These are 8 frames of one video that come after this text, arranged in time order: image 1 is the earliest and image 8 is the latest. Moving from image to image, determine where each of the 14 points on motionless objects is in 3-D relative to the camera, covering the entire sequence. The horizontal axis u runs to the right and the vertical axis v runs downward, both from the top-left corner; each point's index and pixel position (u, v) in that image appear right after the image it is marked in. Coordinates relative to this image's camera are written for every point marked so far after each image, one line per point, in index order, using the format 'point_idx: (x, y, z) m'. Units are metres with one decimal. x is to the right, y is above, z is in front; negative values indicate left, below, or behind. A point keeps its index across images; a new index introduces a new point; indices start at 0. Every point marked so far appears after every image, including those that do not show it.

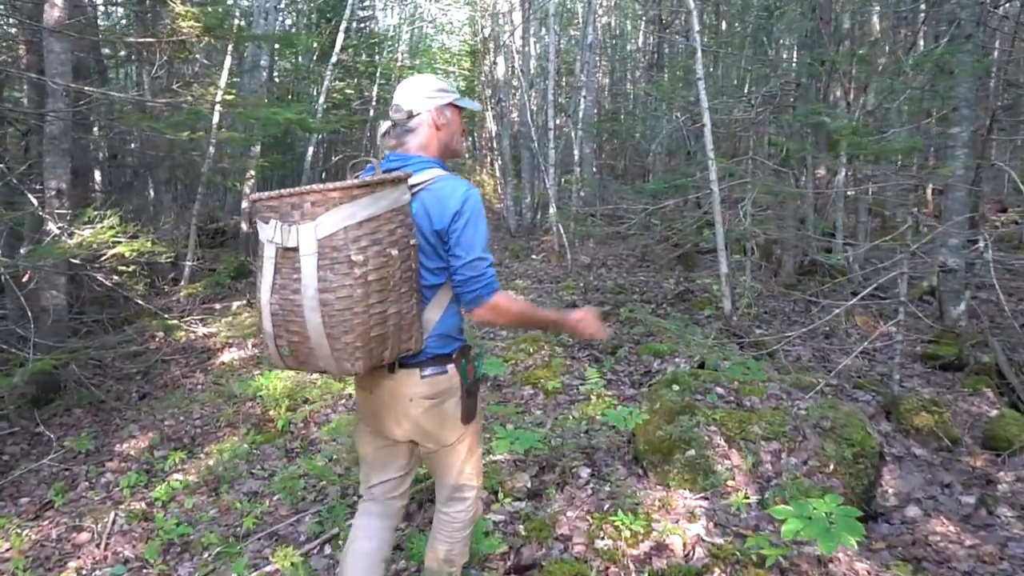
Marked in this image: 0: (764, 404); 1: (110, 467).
0: (+1.4, -0.7, +4.7) m
1: (-2.9, -1.3, +5.9) m
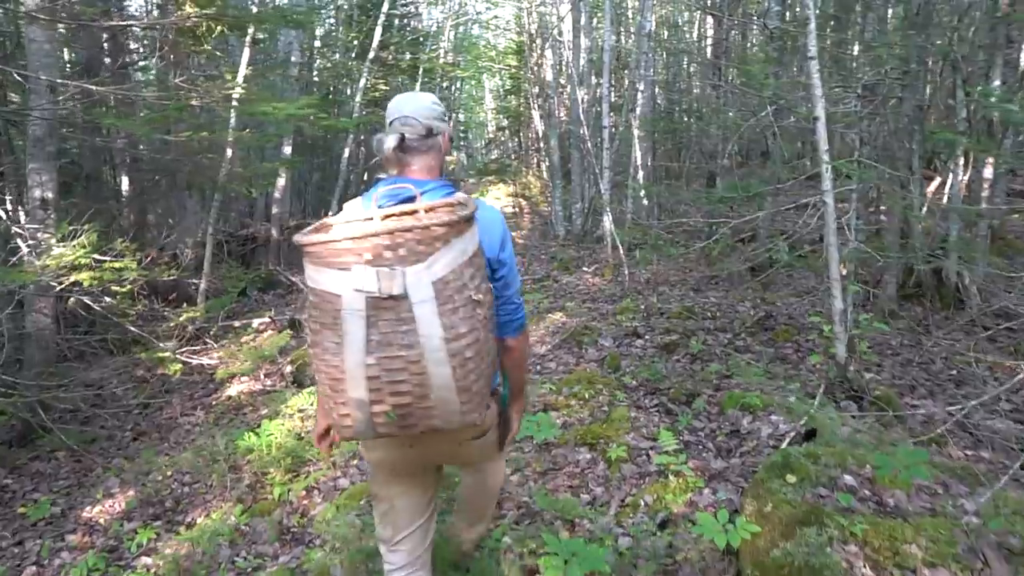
0: (+1.7, -0.9, +3.4) m
1: (-2.6, -1.5, +4.9) m
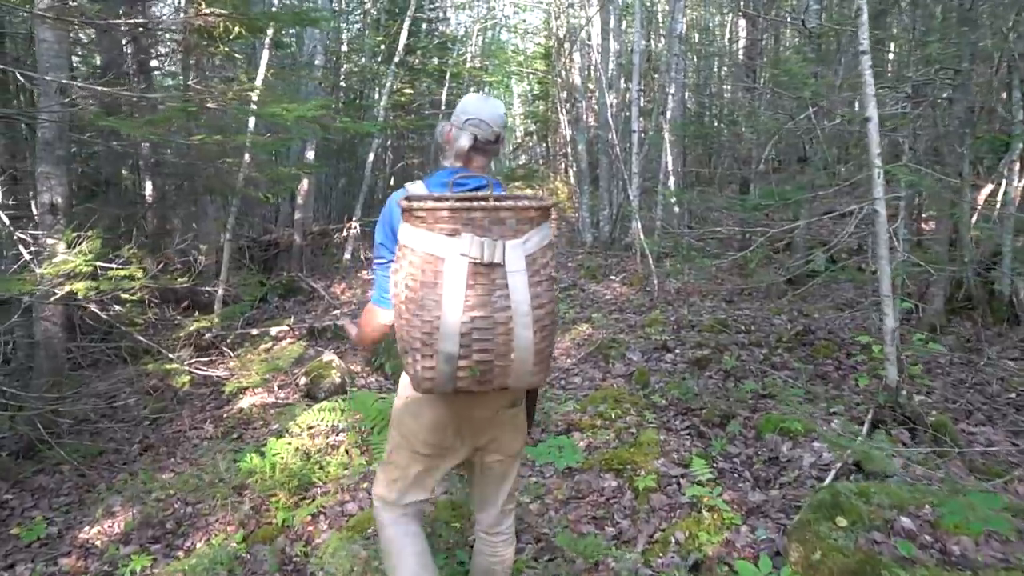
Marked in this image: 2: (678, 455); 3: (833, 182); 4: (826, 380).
0: (+1.7, -1.0, +3.0) m
1: (-2.5, -1.6, +4.6) m
2: (+1.0, -1.0, +4.7) m
3: (+3.2, +1.1, +8.1) m
4: (+2.3, -0.7, +6.1) m
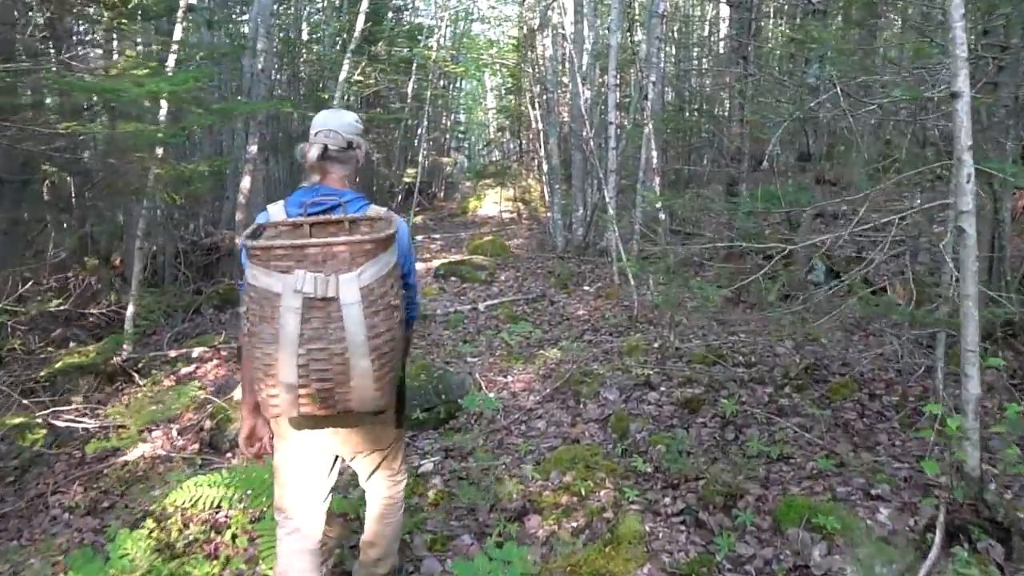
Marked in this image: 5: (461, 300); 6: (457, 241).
0: (+1.5, -1.2, +1.8) m
1: (-2.8, -1.8, +3.2) m
2: (+0.7, -1.1, +3.5) m
3: (+2.8, +0.9, +6.9) m
4: (+2.0, -0.9, +4.8) m
5: (-0.7, -0.2, +11.3) m
6: (-1.2, +1.0, +18.6) m
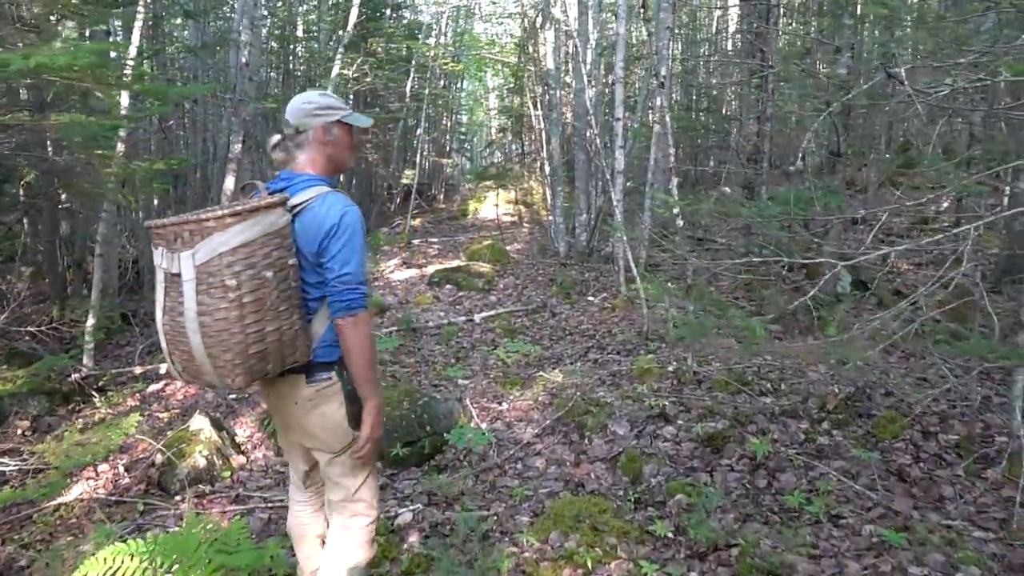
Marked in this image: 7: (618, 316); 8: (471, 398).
0: (+1.4, -1.3, +1.0) m
1: (-2.9, -1.9, +2.5) m
2: (+0.6, -1.2, +2.7) m
3: (+2.8, +0.8, +6.1) m
4: (+1.9, -1.0, +4.0) m
5: (-0.7, -0.3, +10.5) m
6: (-1.2, +0.9, +17.9) m
7: (+1.1, -0.3, +8.5) m
8: (-0.3, -0.8, +6.1) m
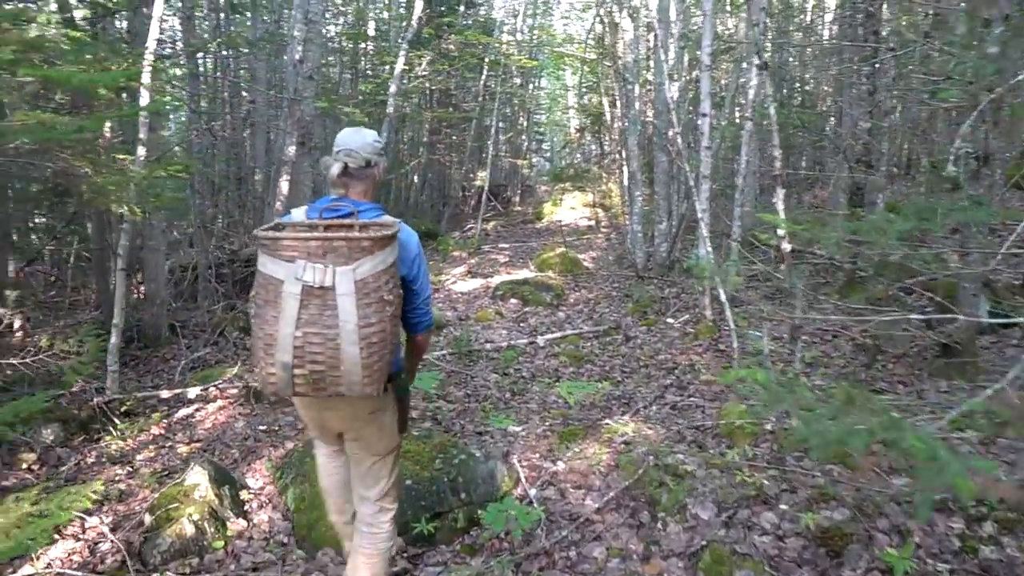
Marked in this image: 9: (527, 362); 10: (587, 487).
0: (+1.3, -1.5, -0.2) m
1: (-2.8, -2.0, +1.7) m
2: (+0.6, -1.4, +1.6) m
3: (+3.1, +0.5, +4.8) m
4: (+2.1, -1.2, +2.8) m
5: (+0.1, -0.5, +9.5) m
6: (+0.3, +0.7, +16.9) m
7: (+1.7, -0.5, +7.3) m
8: (+0.1, -1.0, +5.1) m
9: (+0.1, -0.7, +7.8) m
10: (+0.4, -1.1, +4.5) m
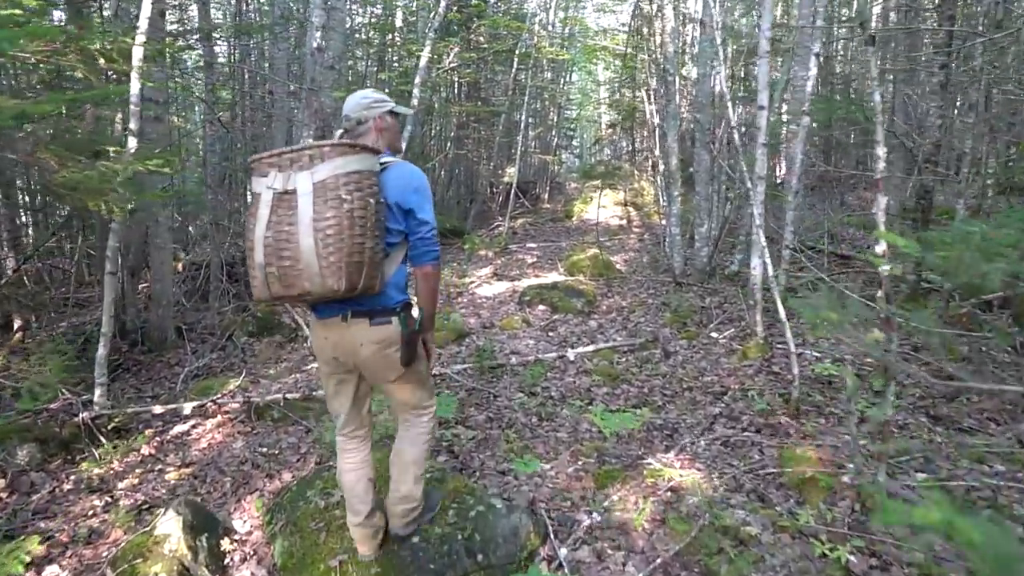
0: (+1.2, -1.6, -1.0) m
1: (-2.8, -2.1, +1.1) m
2: (+0.7, -1.6, +0.8) m
3: (+3.3, +0.4, +4.0) m
4: (+2.2, -1.3, +2.0) m
5: (+0.4, -0.6, +8.7) m
6: (+0.9, +0.7, +16.1) m
7: (+1.9, -0.6, +6.5) m
8: (+0.2, -1.1, +4.3) m
9: (+0.4, -0.8, +7.1) m
10: (+0.6, -1.2, +3.8) m
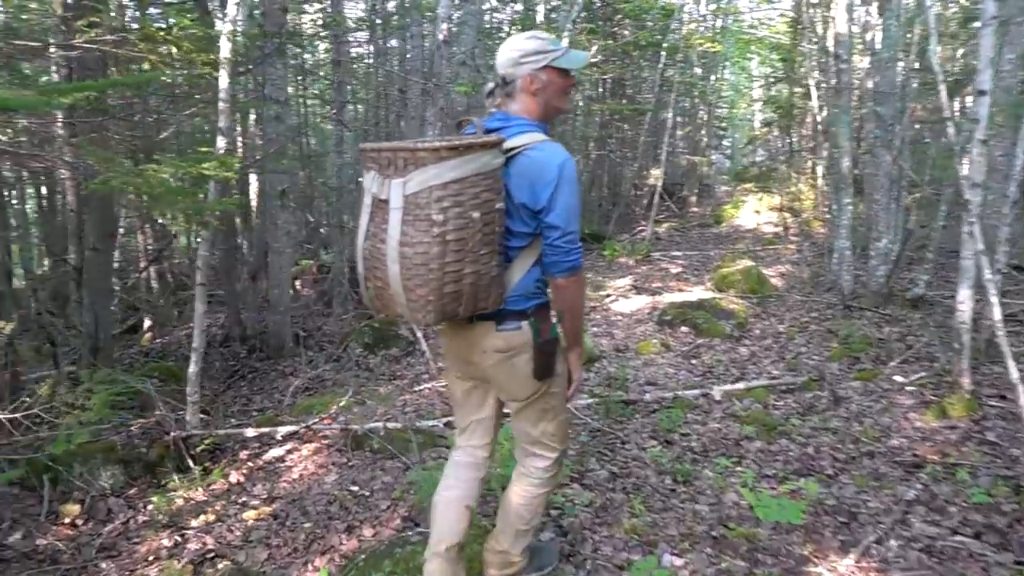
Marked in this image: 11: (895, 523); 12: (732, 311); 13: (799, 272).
0: (+0.8, -1.8, -2.2) m
1: (-2.9, -2.2, +0.6) m
2: (+0.5, -1.8, -0.3) m
3: (+3.7, +0.1, +2.3) m
4: (+2.2, -1.6, +0.6) m
5: (+1.6, -0.8, +7.5) m
6: (+3.4, +0.4, +14.7) m
7: (+2.7, -0.9, +5.1) m
8: (+0.7, -1.3, +3.2) m
9: (+1.3, -1.0, +5.9) m
10: (+0.9, -1.4, +2.6) m
11: (+1.8, -1.1, +4.0) m
12: (+2.5, -0.3, +9.2) m
13: (+4.3, +0.3, +12.3) m
